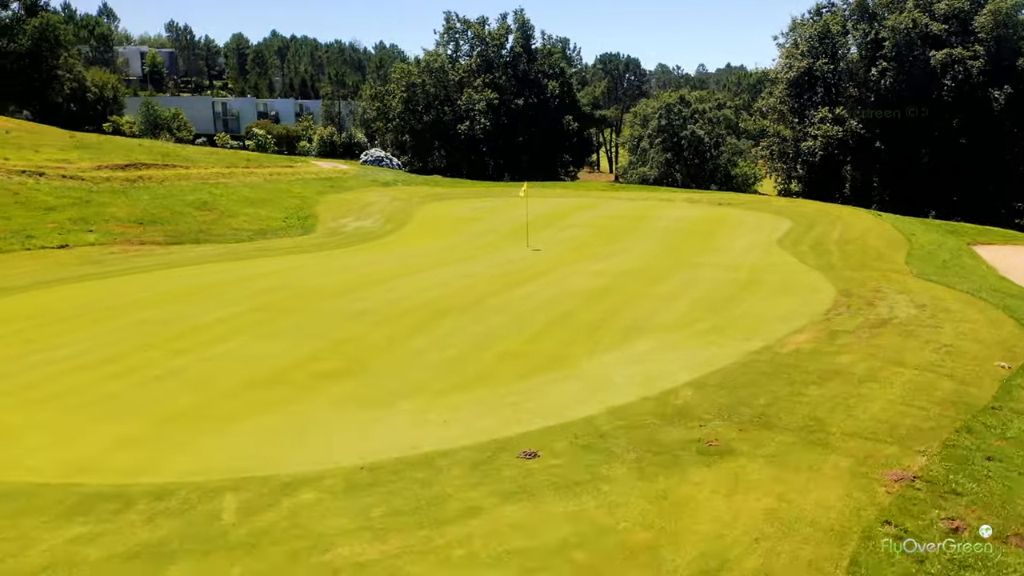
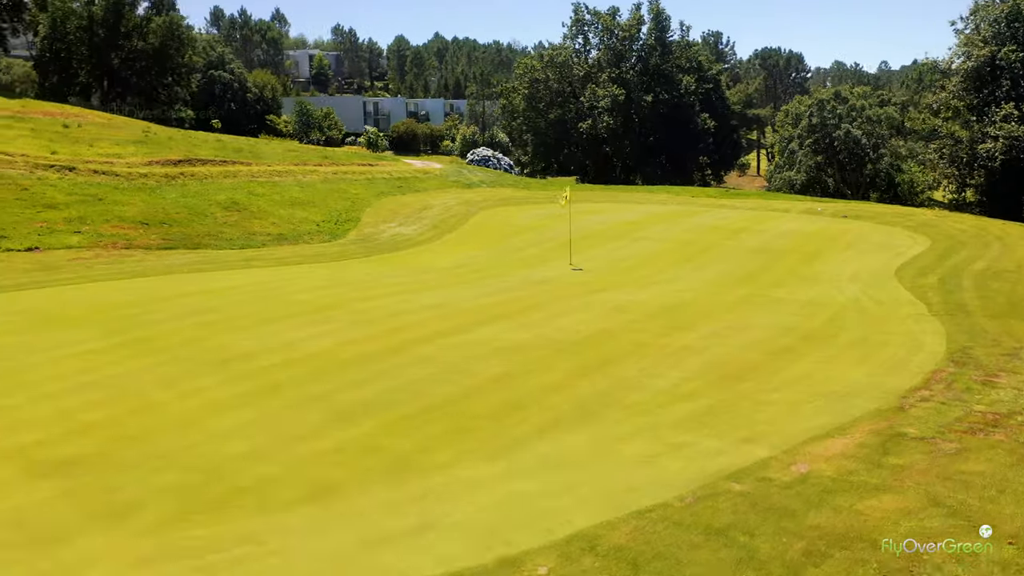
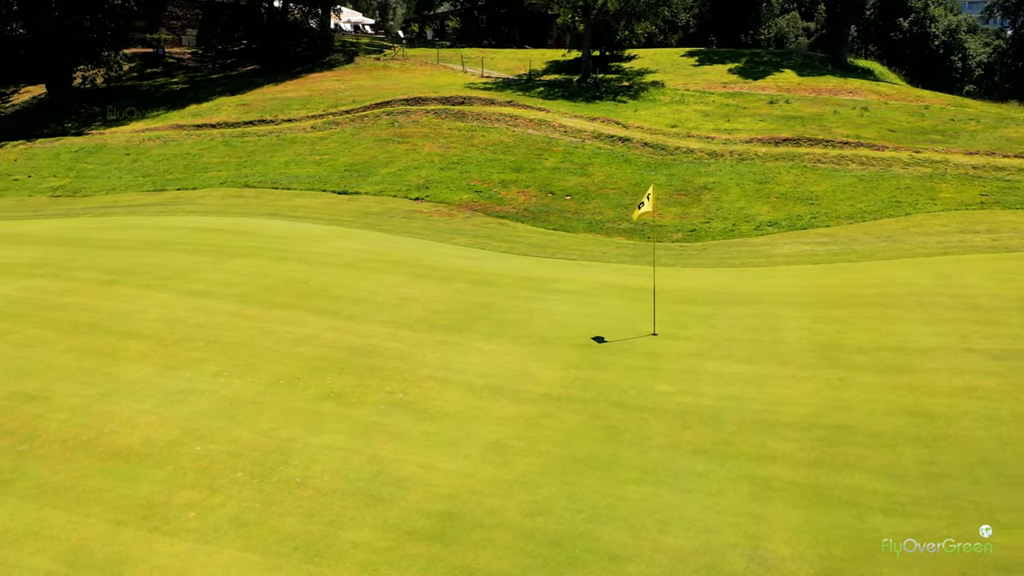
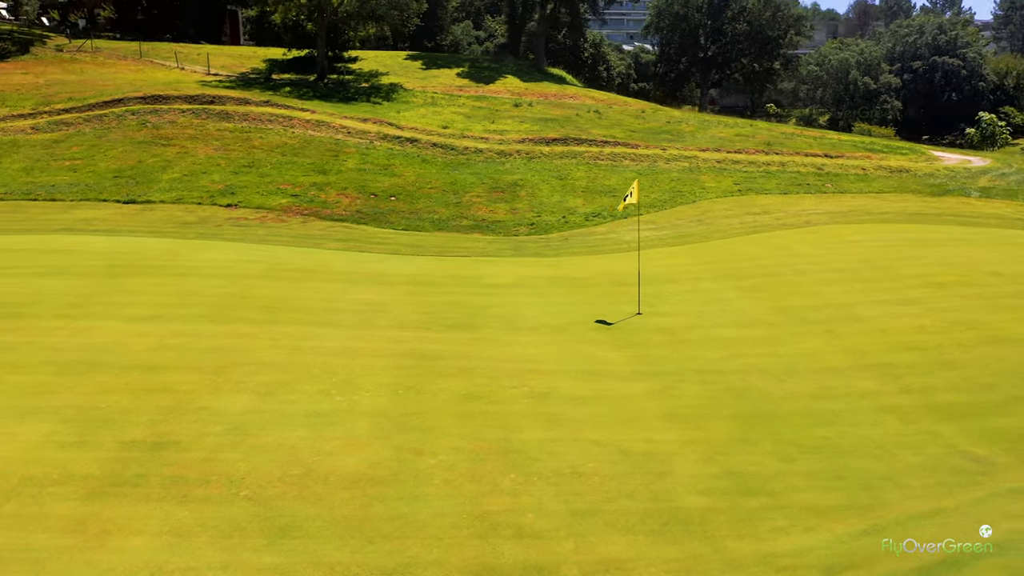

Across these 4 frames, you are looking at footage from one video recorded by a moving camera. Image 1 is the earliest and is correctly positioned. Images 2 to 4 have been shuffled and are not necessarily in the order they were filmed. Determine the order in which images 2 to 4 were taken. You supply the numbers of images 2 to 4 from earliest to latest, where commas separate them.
2, 4, 3
